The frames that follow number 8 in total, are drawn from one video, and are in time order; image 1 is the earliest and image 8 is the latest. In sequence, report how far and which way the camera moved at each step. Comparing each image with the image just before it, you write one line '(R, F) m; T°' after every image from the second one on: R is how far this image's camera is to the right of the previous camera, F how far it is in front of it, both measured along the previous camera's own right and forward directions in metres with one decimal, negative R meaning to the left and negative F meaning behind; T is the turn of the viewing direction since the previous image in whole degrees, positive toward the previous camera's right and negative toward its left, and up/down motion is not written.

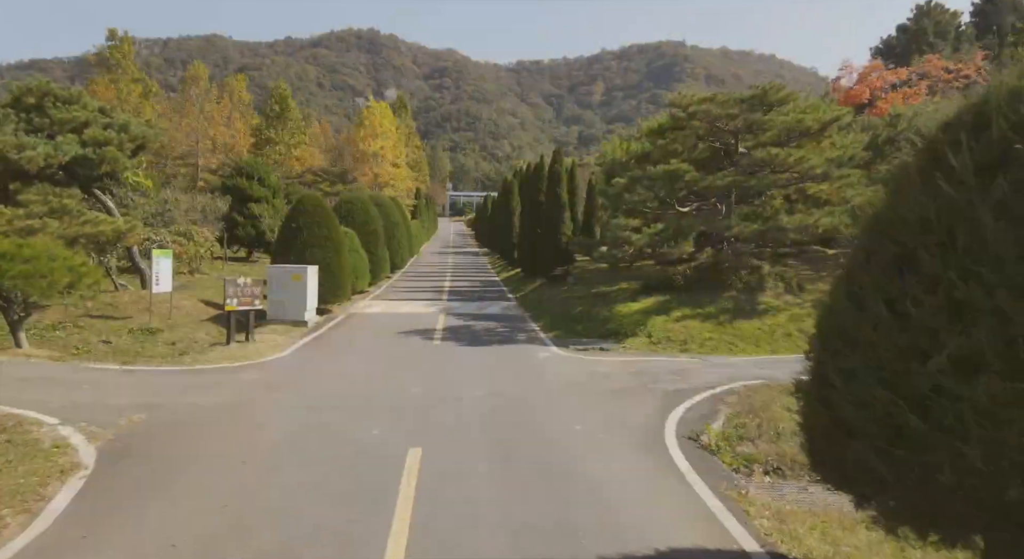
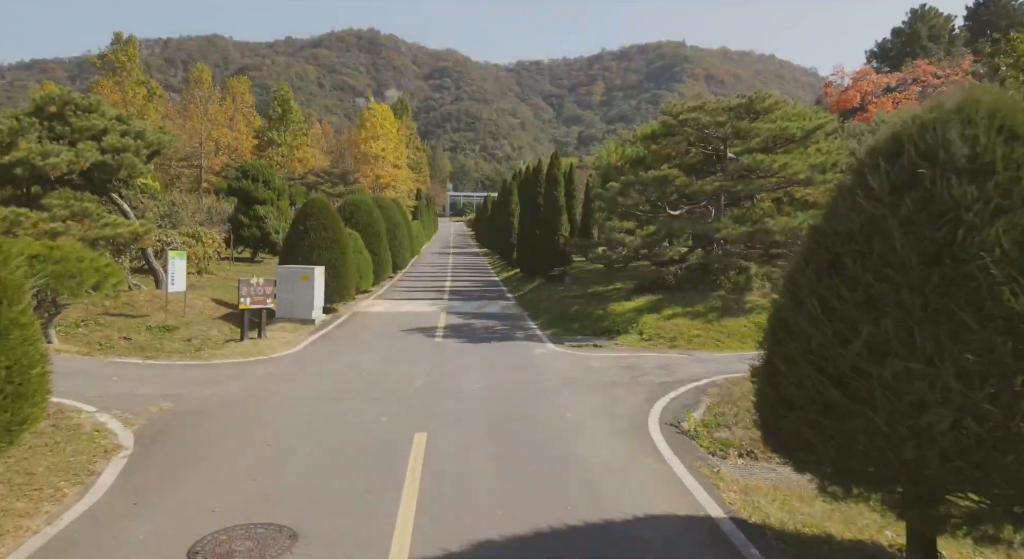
(0.0, -0.7) m; 0°
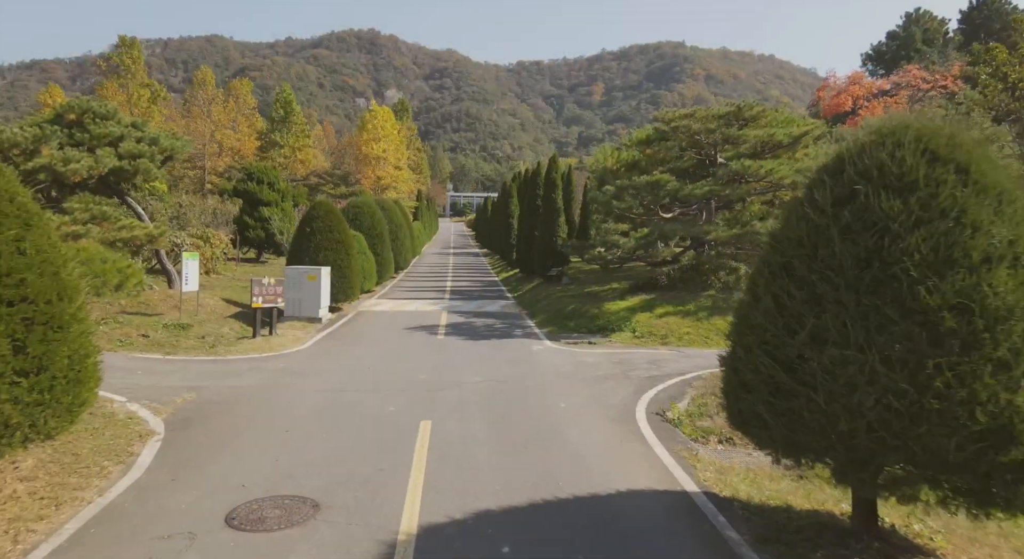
(0.0, -0.7) m; 0°
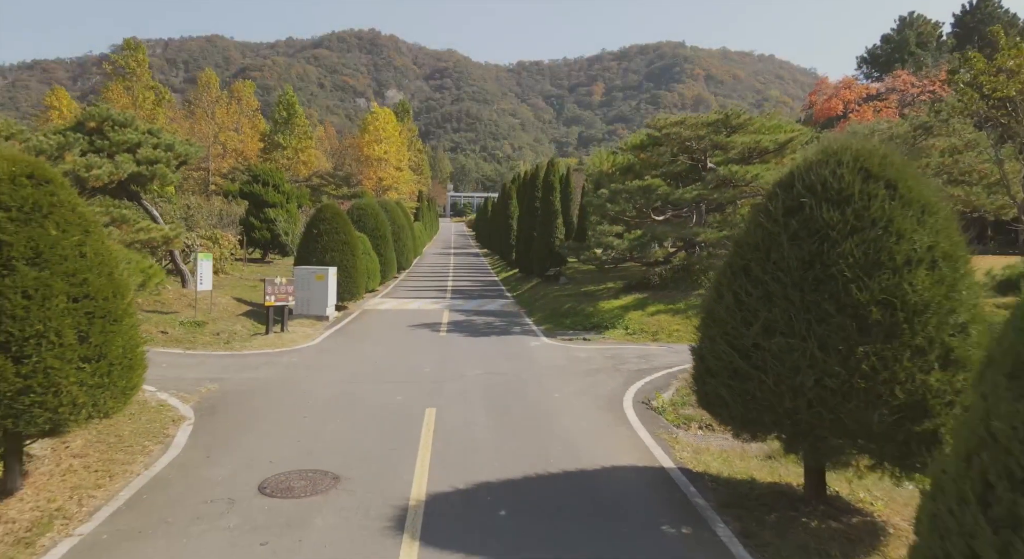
(0.0, -0.8) m; 0°
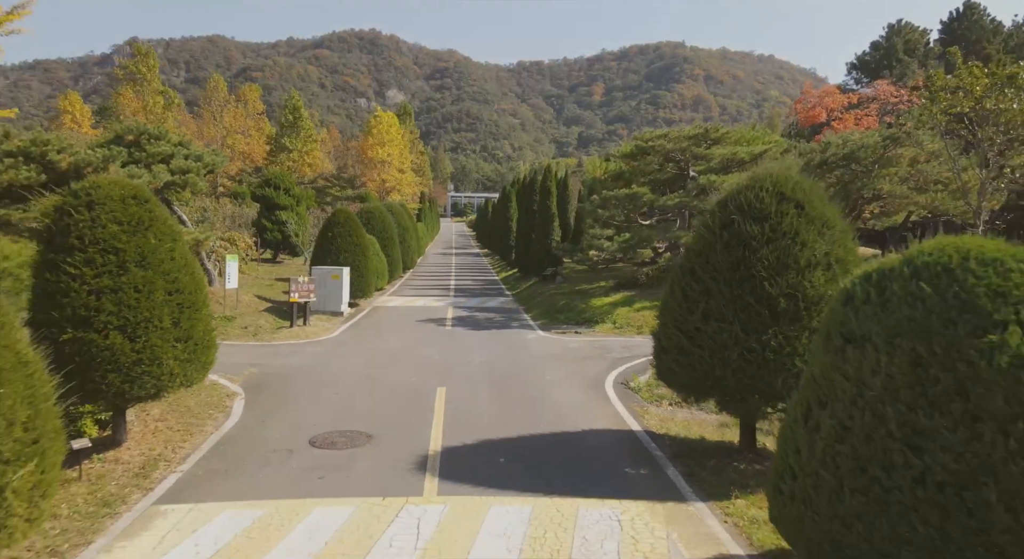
(0.0, -1.7) m; 0°
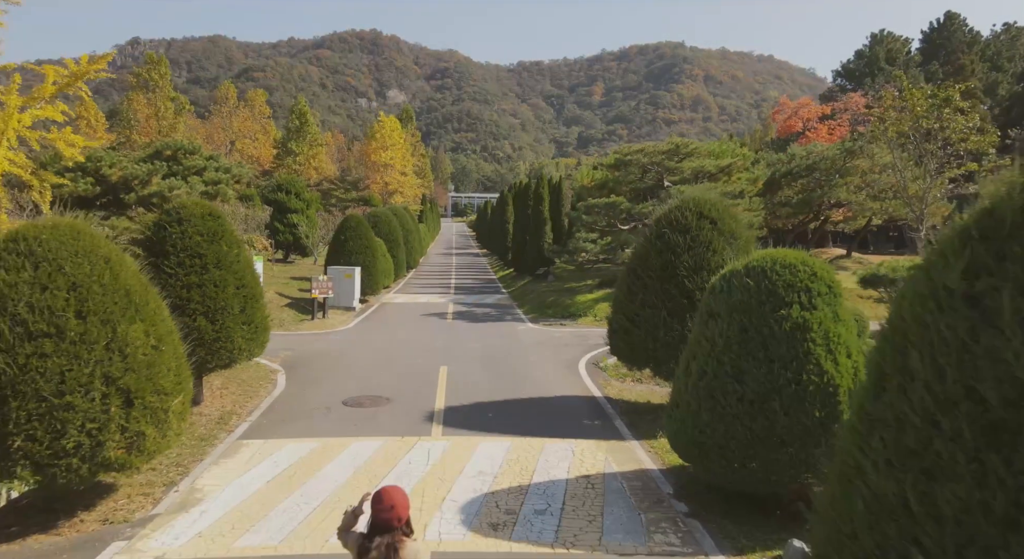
(+0.2, -2.4) m; 0°
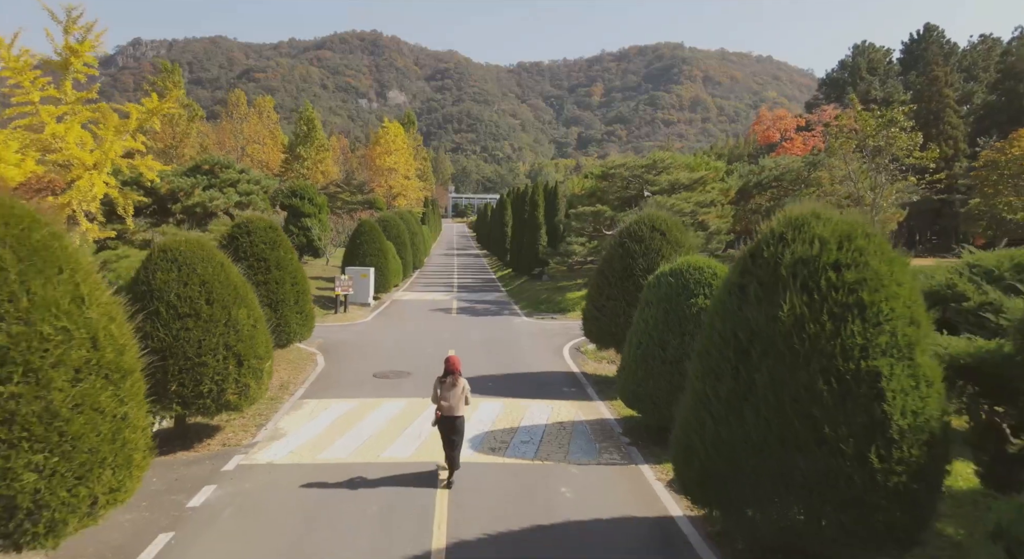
(+0.1, -2.8) m; 0°
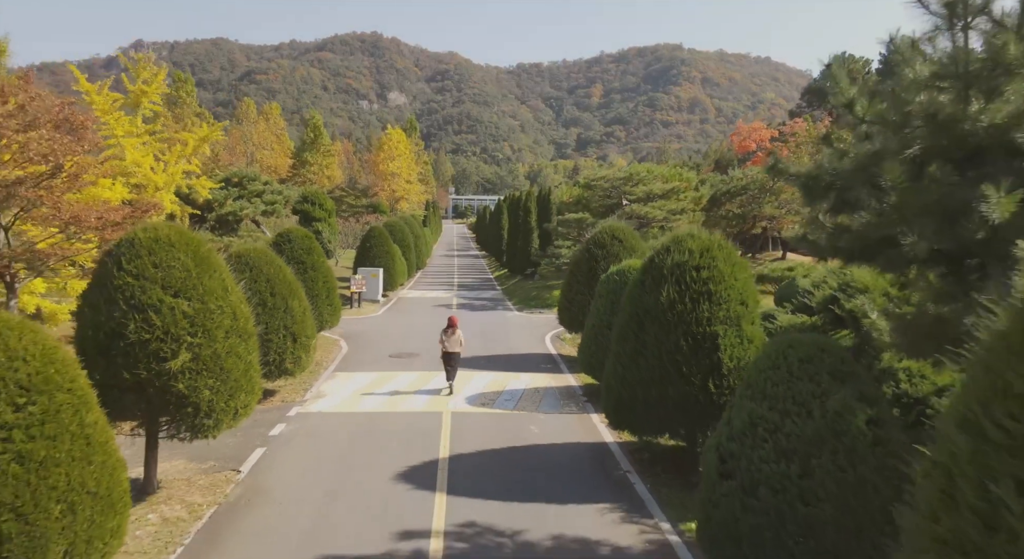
(+0.2, -3.1) m; 0°
